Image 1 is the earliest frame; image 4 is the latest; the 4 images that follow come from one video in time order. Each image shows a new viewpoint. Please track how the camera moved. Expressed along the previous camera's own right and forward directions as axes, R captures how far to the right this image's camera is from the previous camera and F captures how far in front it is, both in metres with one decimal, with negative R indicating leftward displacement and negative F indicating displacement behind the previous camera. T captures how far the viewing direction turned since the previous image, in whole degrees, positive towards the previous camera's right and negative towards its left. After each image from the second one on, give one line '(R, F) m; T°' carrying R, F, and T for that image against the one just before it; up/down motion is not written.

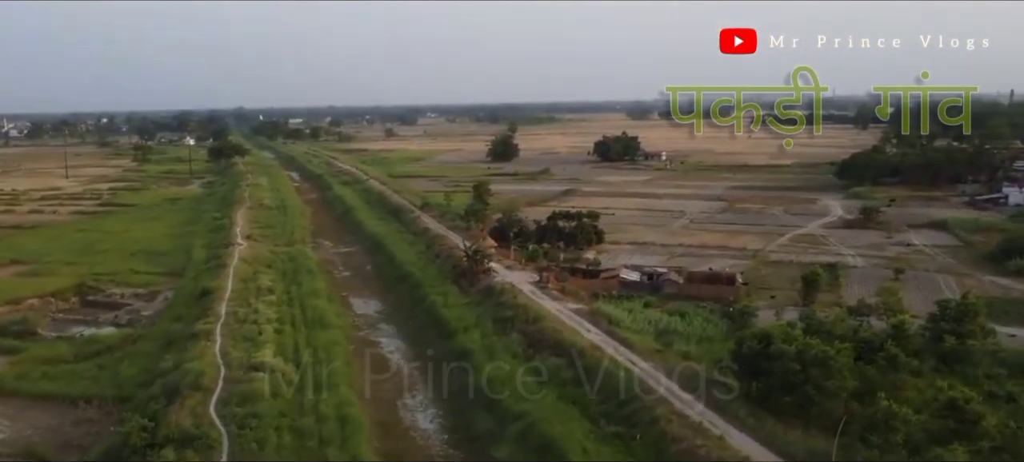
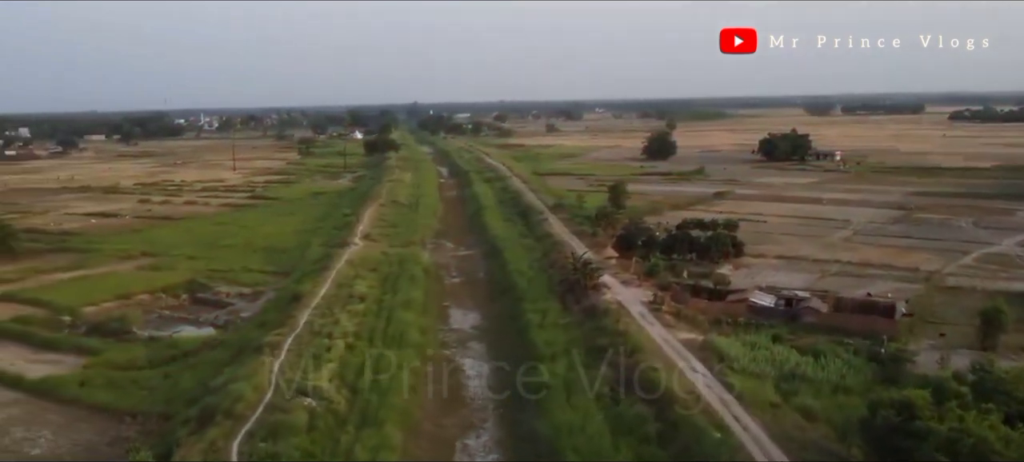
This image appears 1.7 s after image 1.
(+1.3, +2.5) m; -12°
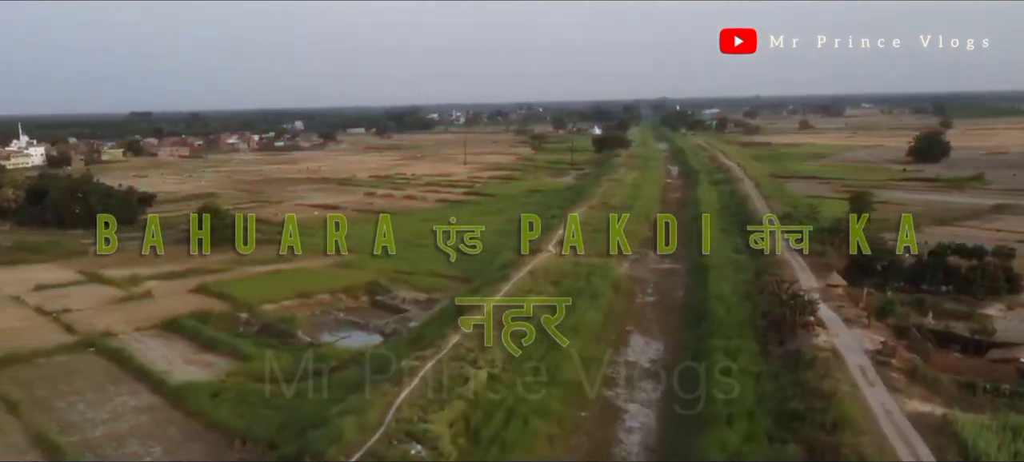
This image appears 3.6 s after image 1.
(+1.1, +2.9) m; -17°
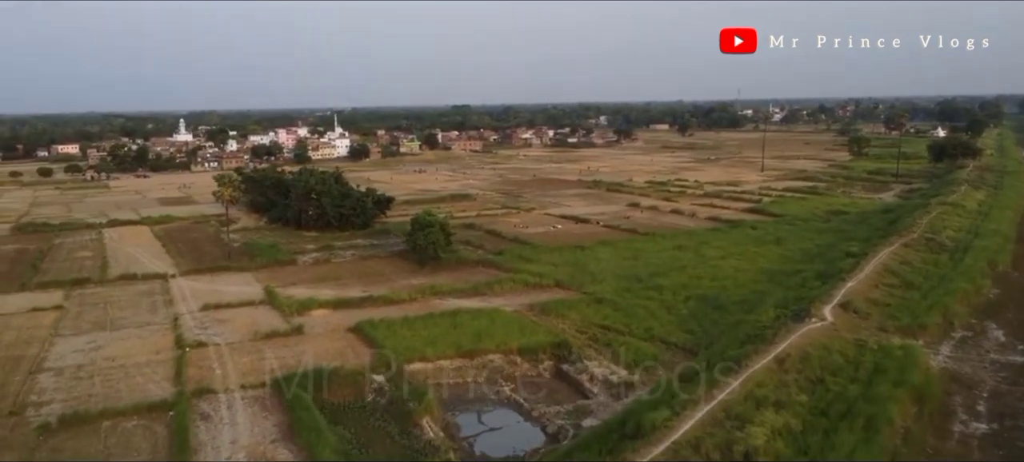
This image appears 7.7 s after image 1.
(+1.3, +6.7) m; -21°
